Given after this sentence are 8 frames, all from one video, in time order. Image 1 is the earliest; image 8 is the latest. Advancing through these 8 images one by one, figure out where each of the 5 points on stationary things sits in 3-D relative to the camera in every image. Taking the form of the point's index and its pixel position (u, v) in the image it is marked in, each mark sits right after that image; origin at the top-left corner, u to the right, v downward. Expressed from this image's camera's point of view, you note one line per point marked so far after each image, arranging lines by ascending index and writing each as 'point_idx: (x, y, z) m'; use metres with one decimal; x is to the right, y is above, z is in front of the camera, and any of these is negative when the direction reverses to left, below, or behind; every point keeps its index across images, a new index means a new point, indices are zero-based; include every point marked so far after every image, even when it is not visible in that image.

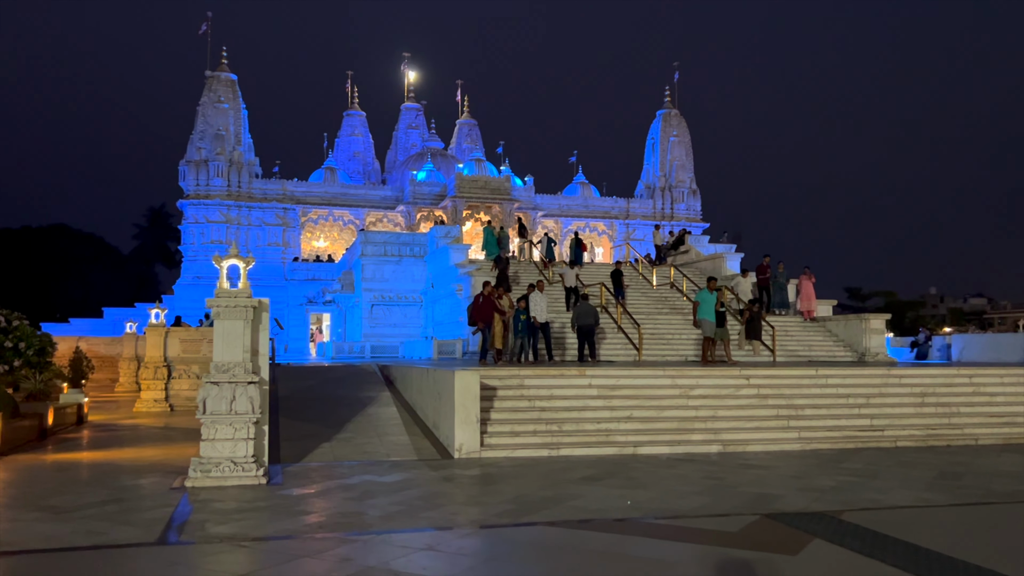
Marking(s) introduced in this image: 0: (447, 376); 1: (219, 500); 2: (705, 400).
0: (-0.8, -1.1, +10.4) m
1: (-2.5, -1.8, +7.3) m
2: (+2.7, -1.5, +11.8) m
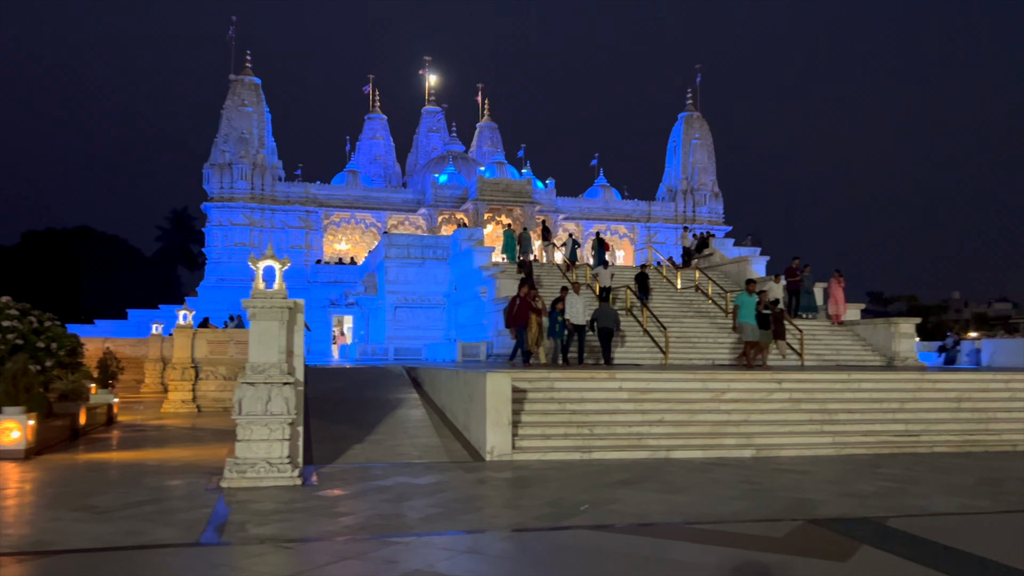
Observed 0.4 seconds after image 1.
0: (-0.4, -1.1, +10.4) m
1: (-2.1, -1.8, +7.3) m
2: (+3.1, -1.6, +11.7) m
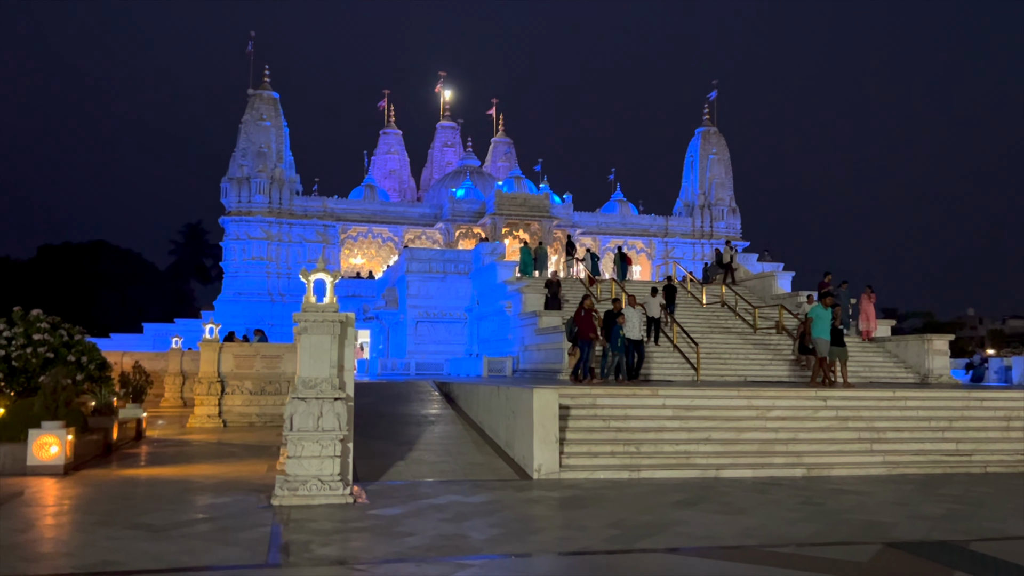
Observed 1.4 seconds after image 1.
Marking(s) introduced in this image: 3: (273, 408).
0: (+0.1, -1.3, +10.2) m
1: (-1.6, -1.9, +7.1) m
2: (+3.7, -1.8, +11.5) m
3: (-5.4, -2.7, +19.1) m
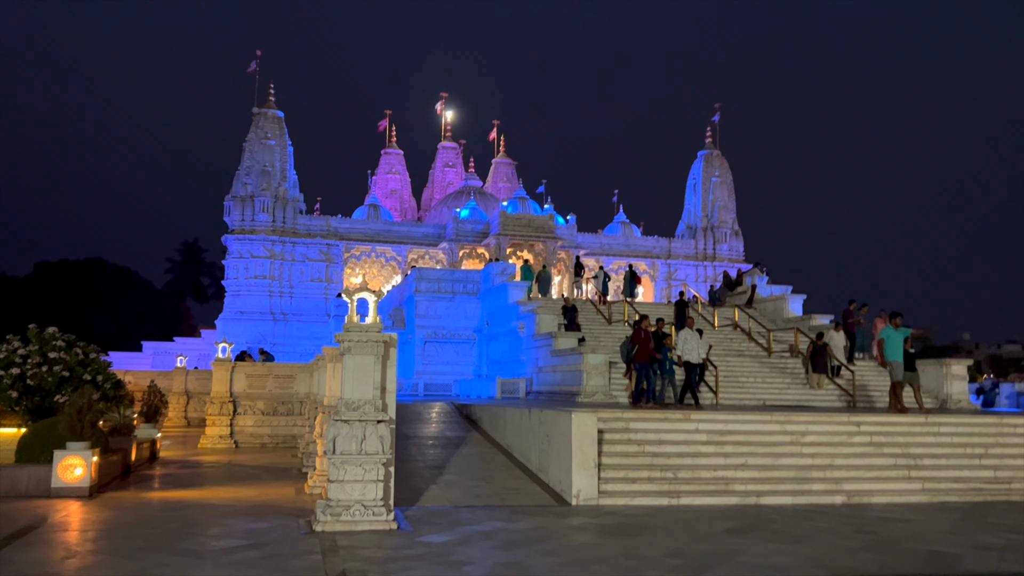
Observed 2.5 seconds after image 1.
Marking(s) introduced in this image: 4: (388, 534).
0: (+0.6, -1.5, +10.0) m
1: (-1.2, -2.1, +6.9) m
2: (+4.1, -2.1, +11.3) m
3: (-5.0, -3.1, +18.8) m
4: (-1.1, -2.2, +7.5) m
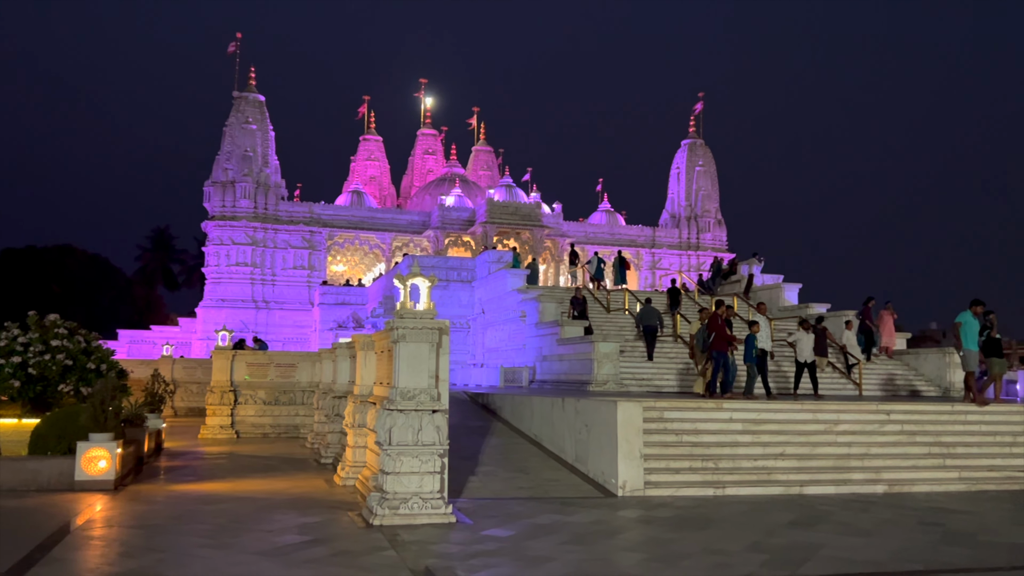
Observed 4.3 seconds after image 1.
0: (+1.0, -1.4, +9.8) m
1: (-0.6, -2.0, +6.6) m
2: (+4.5, -1.9, +11.2) m
3: (-4.9, -2.8, +18.4) m
4: (-0.5, -2.0, +7.2) m
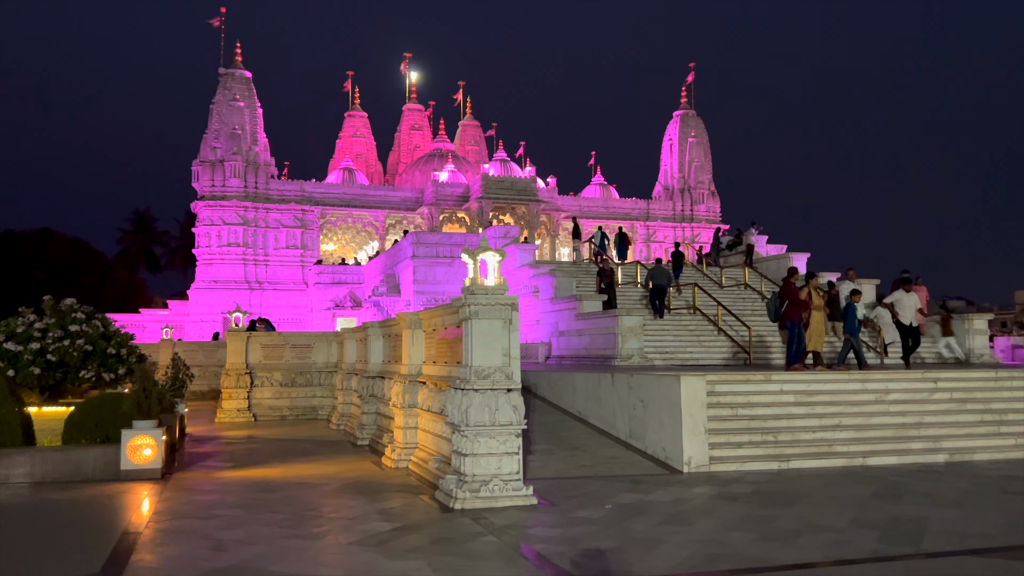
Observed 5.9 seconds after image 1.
0: (+1.7, -1.1, +9.5) m
1: (+0.1, -1.8, +6.3) m
2: (+5.1, -1.5, +11.0) m
3: (-4.4, -2.4, +18.0) m
4: (+0.2, -1.8, +6.9) m
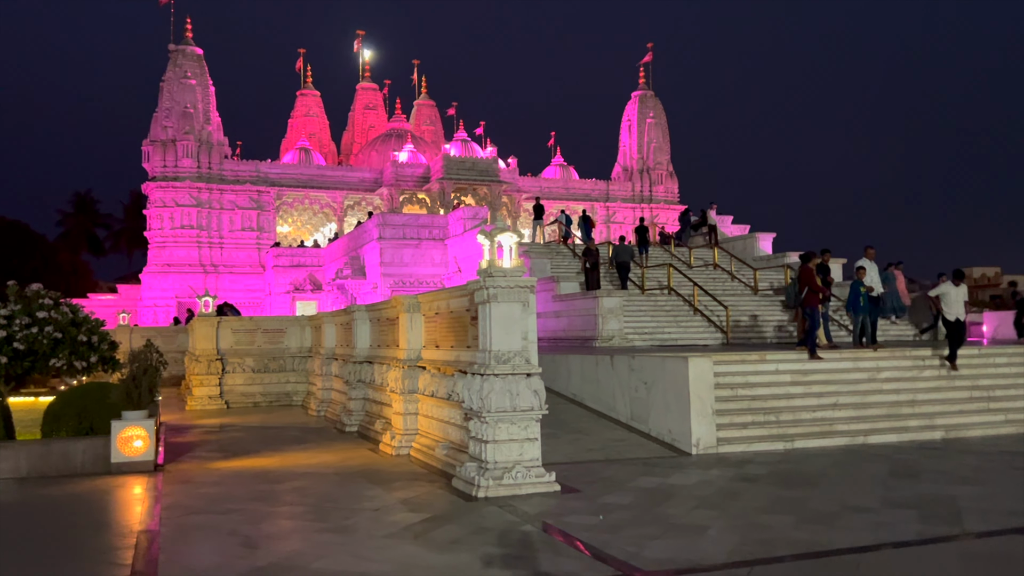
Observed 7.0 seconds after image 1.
0: (+1.7, -0.8, +9.4) m
1: (+0.4, -1.6, +6.2) m
2: (+5.0, -1.2, +11.2) m
3: (-4.9, -2.0, +17.6) m
4: (+0.4, -1.7, +6.8) m
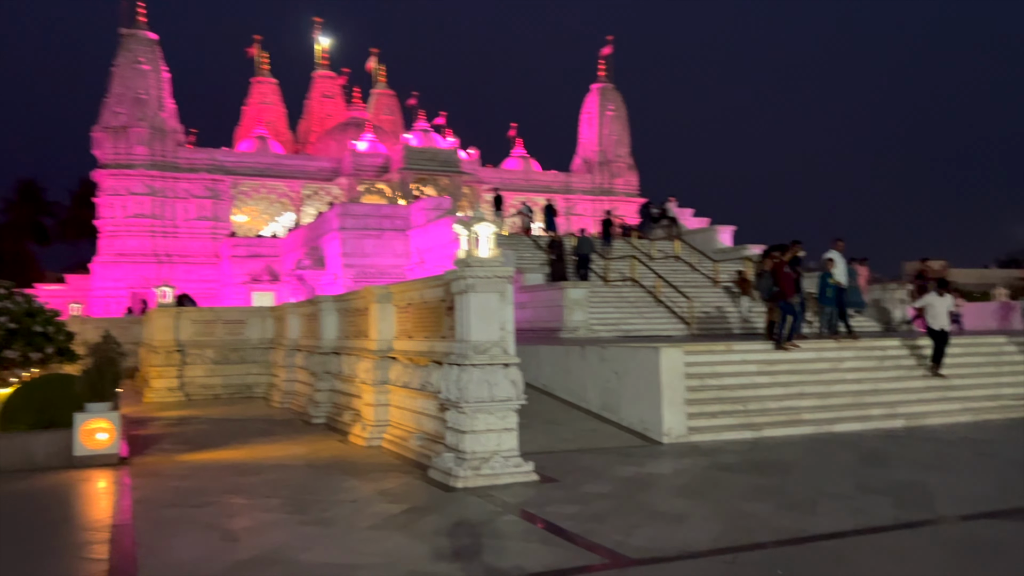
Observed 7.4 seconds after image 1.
0: (+1.4, -0.7, +9.5) m
1: (+0.2, -1.6, +6.2) m
2: (+4.6, -1.1, +11.4) m
3: (-5.6, -1.8, +17.3) m
4: (+0.2, -1.6, +6.8) m
